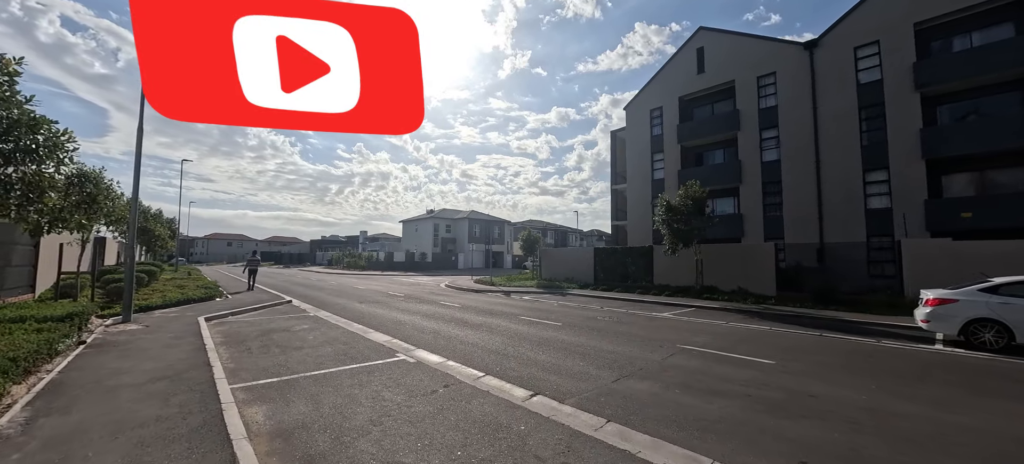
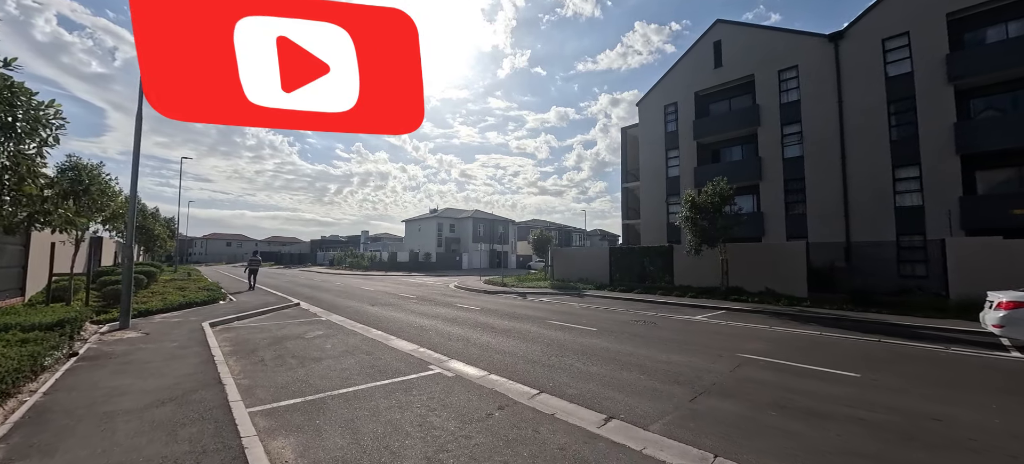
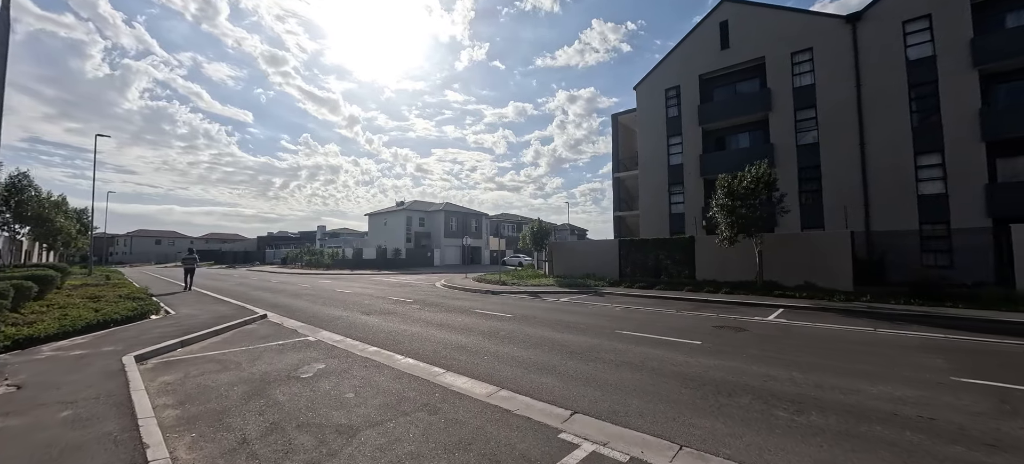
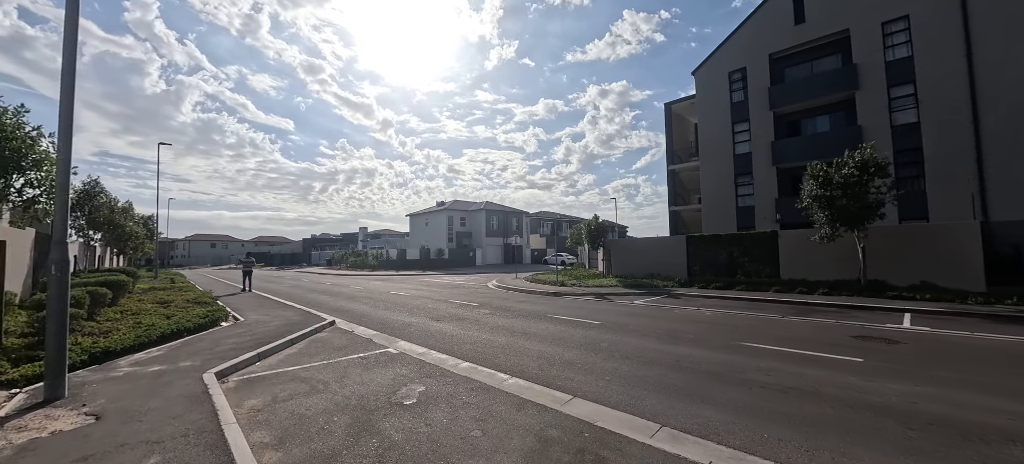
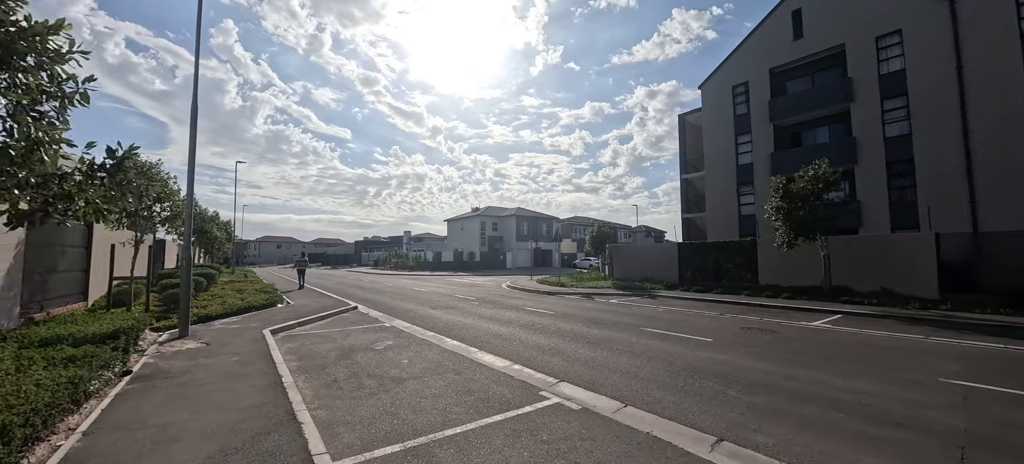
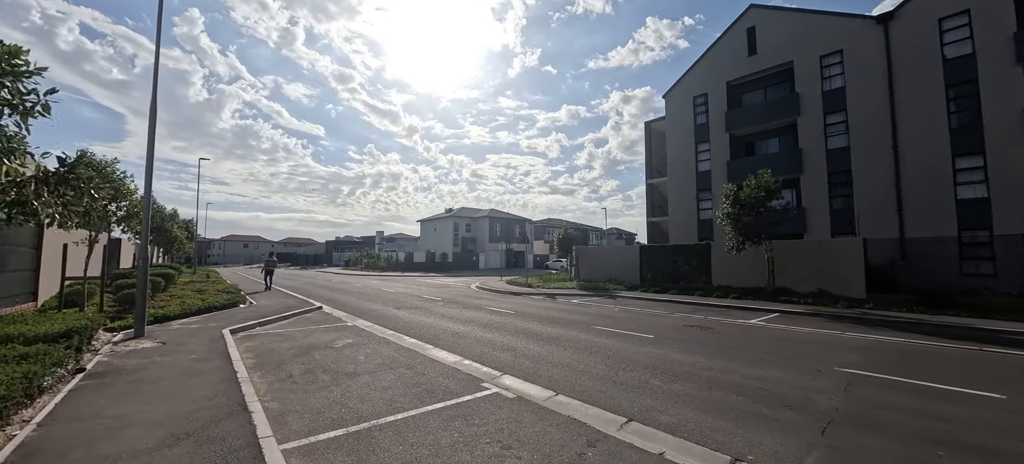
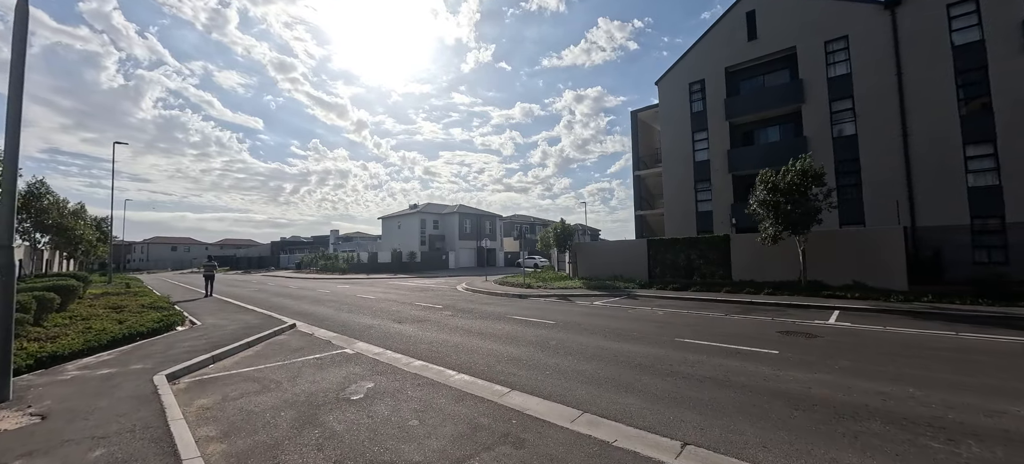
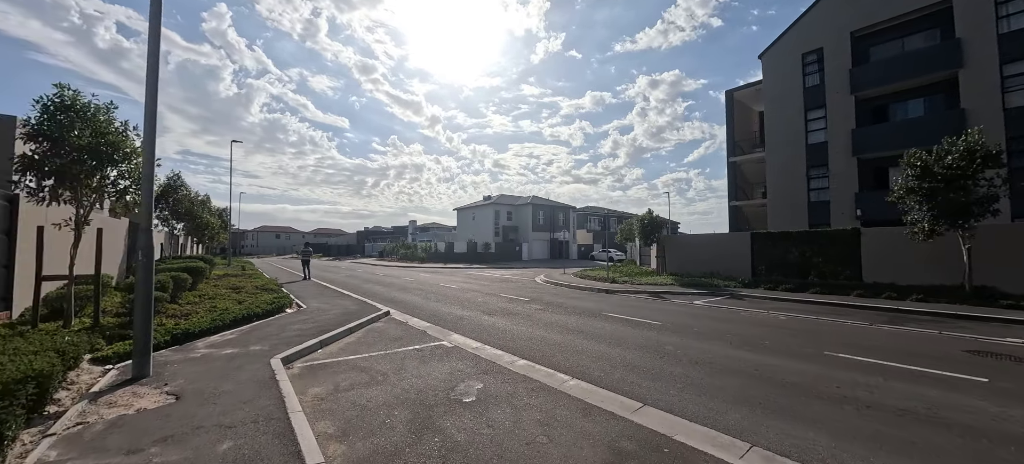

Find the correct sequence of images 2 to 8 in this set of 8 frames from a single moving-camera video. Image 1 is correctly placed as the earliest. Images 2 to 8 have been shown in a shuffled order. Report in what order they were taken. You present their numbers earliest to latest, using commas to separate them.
2, 6, 5, 3, 7, 4, 8
